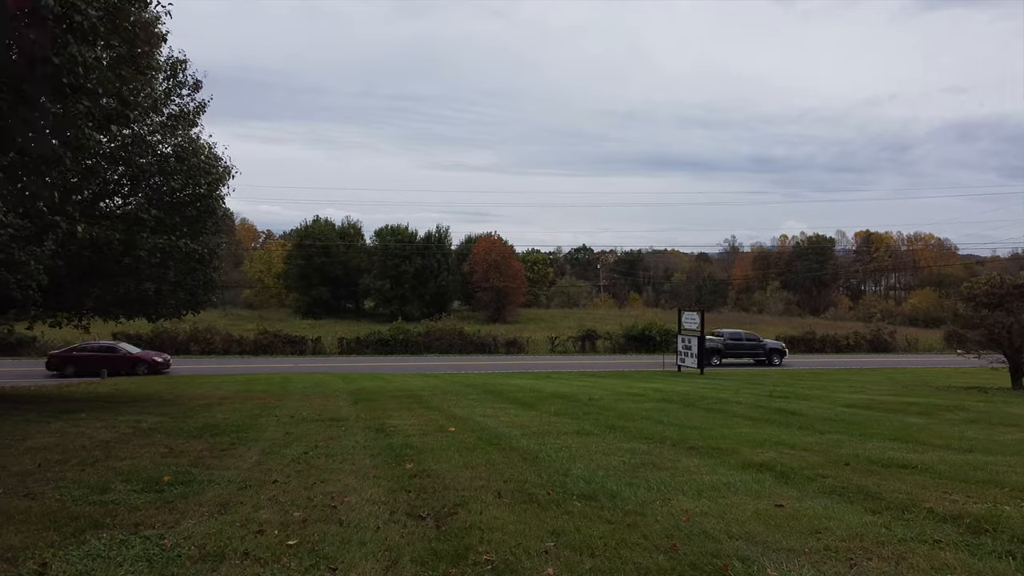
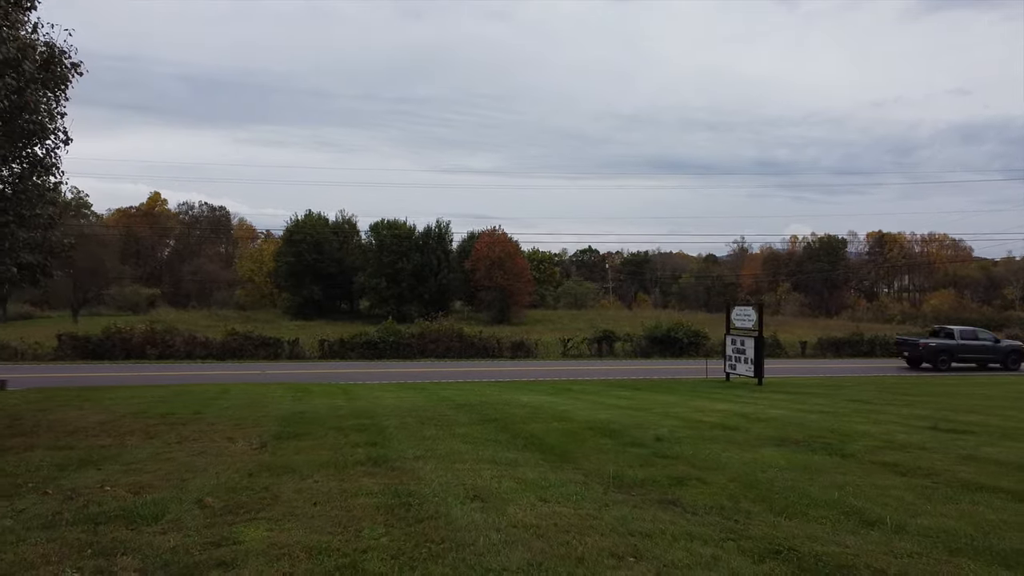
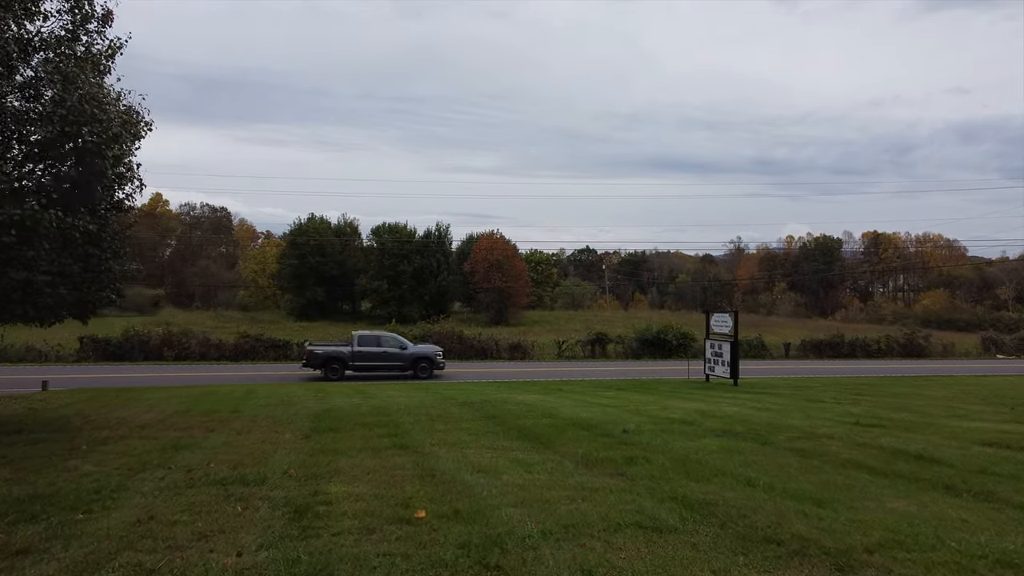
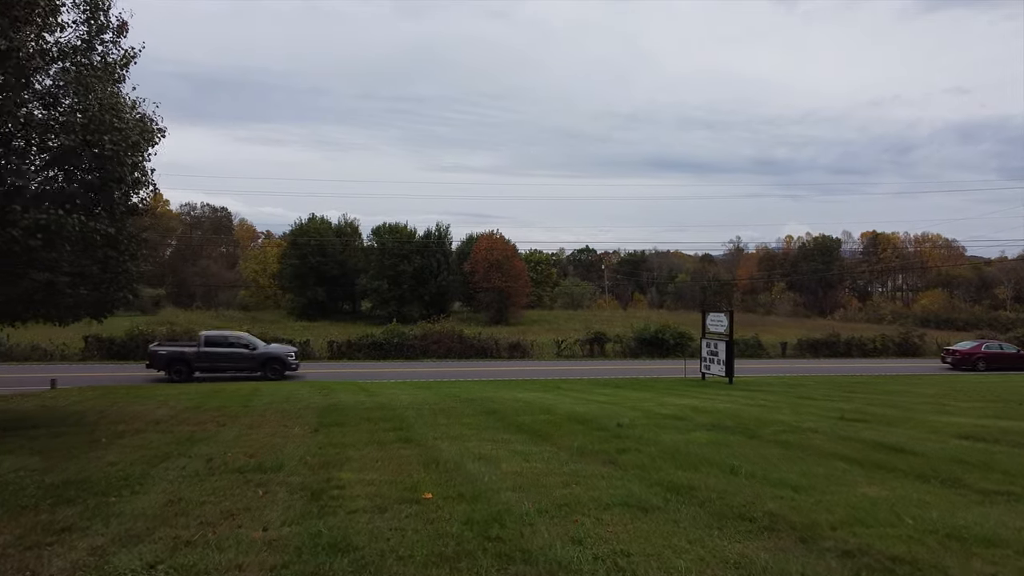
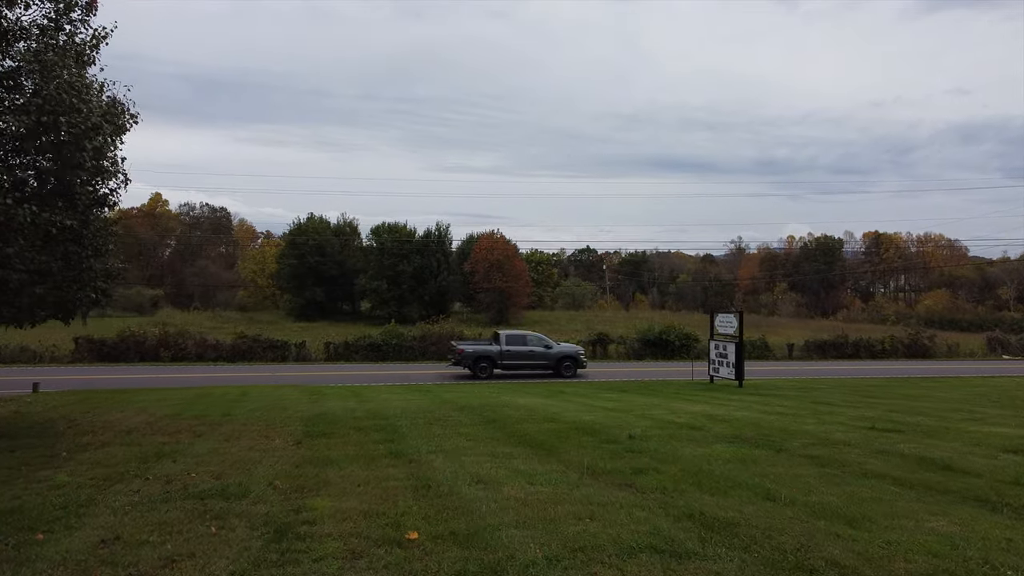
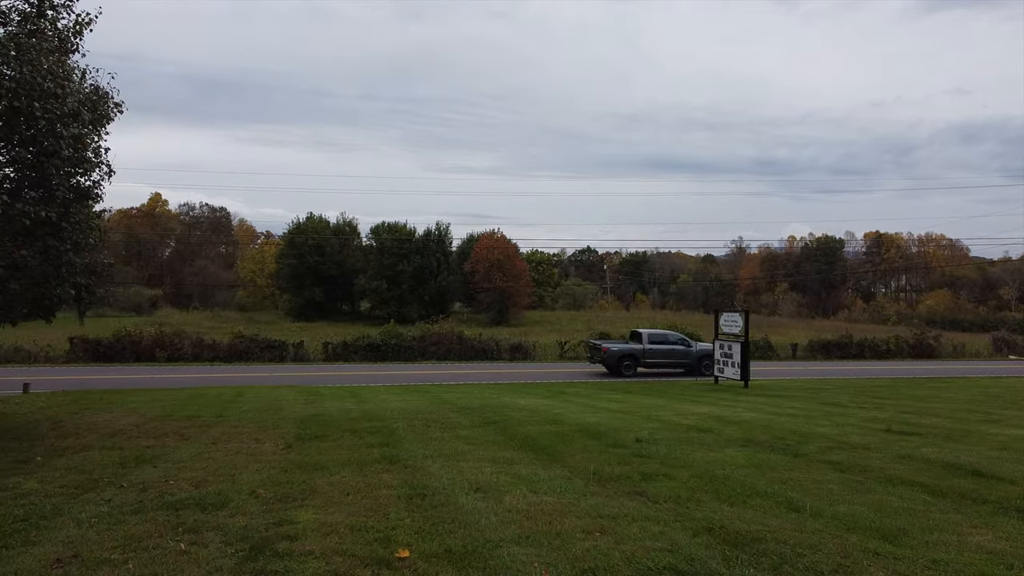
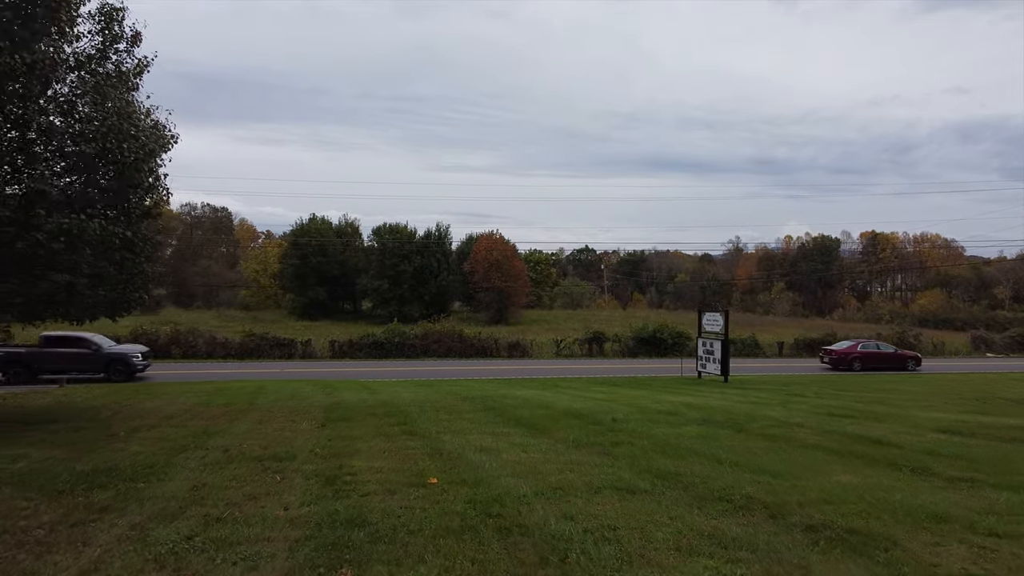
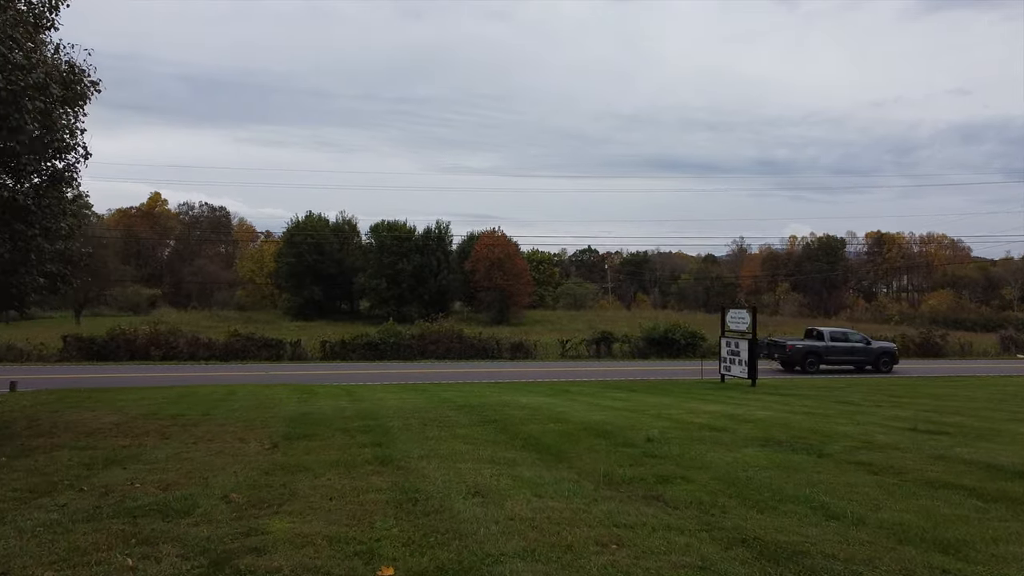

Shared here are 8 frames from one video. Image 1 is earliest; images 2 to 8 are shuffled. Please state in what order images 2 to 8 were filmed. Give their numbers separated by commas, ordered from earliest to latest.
7, 4, 3, 5, 6, 8, 2
